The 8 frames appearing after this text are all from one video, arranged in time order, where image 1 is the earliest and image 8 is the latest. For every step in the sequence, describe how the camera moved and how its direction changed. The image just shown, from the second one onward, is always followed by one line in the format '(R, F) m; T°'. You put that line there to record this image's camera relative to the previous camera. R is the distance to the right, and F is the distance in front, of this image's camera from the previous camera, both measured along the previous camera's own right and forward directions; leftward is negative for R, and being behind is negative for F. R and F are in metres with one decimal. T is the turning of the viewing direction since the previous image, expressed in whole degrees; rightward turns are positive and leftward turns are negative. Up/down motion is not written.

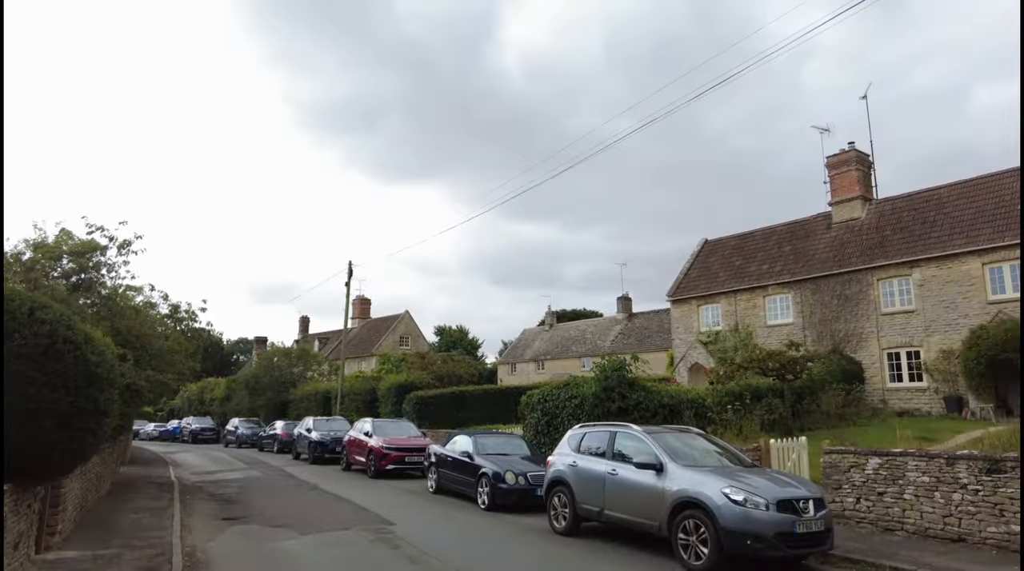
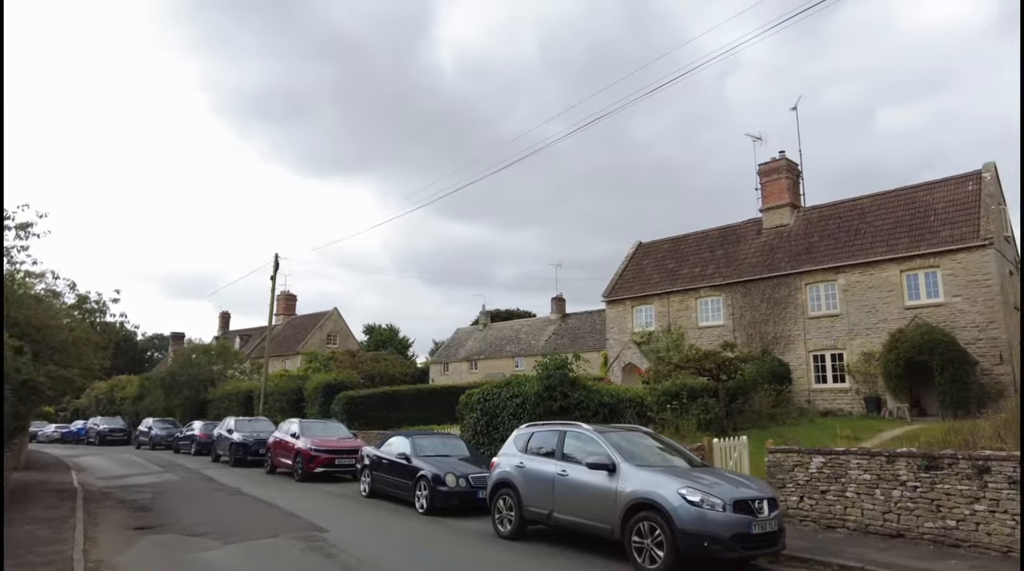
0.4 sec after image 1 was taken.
(-0.2, +0.4) m; +6°
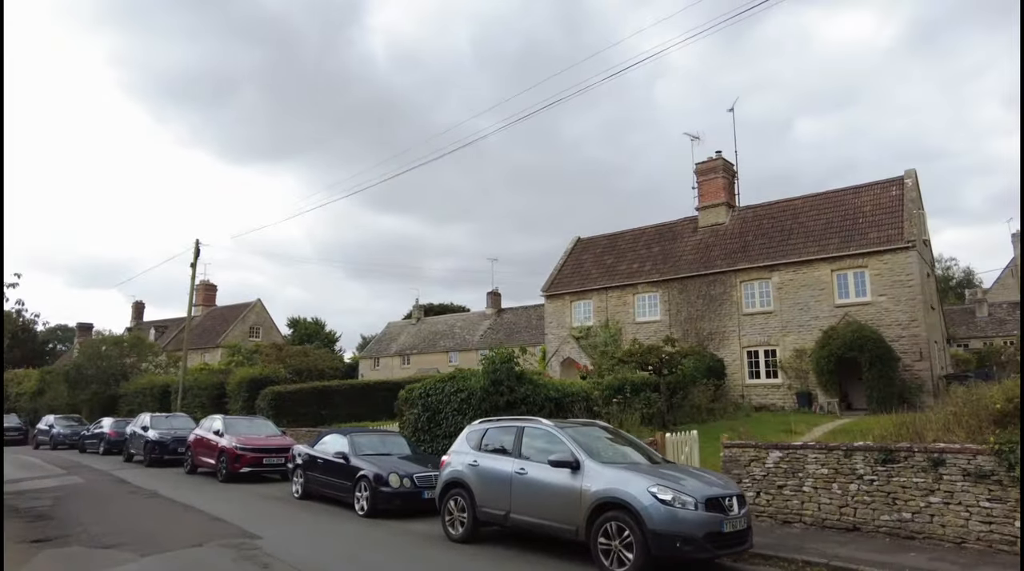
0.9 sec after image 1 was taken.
(-0.4, +0.6) m; +6°
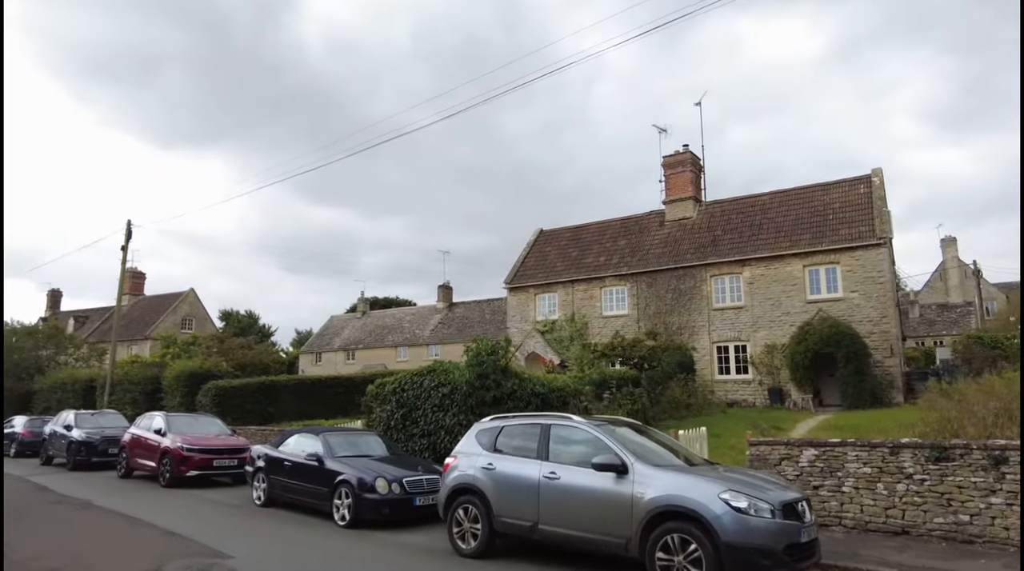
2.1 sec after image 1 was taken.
(-1.0, +1.1) m; +6°
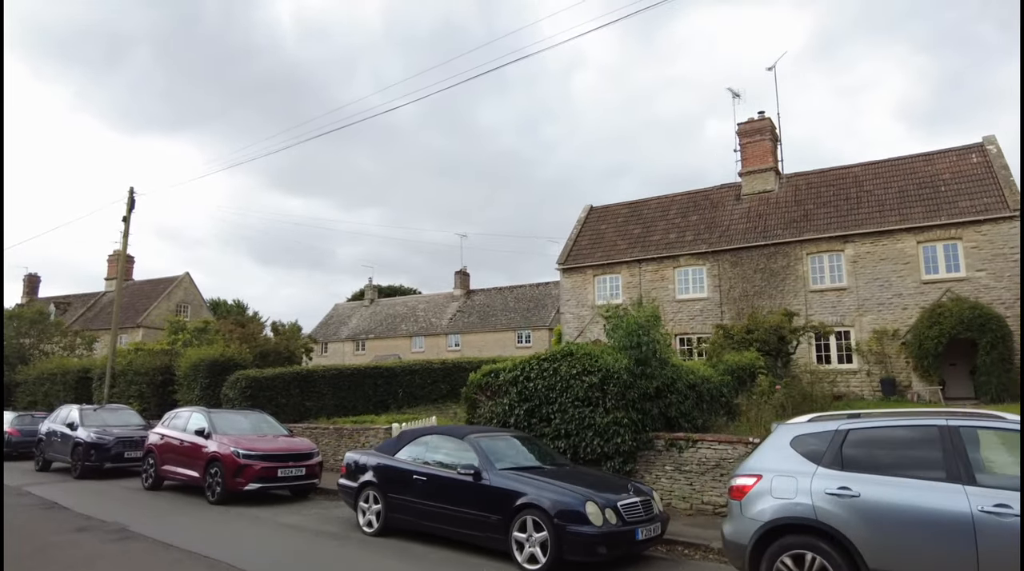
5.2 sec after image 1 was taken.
(-2.9, +2.9) m; +2°
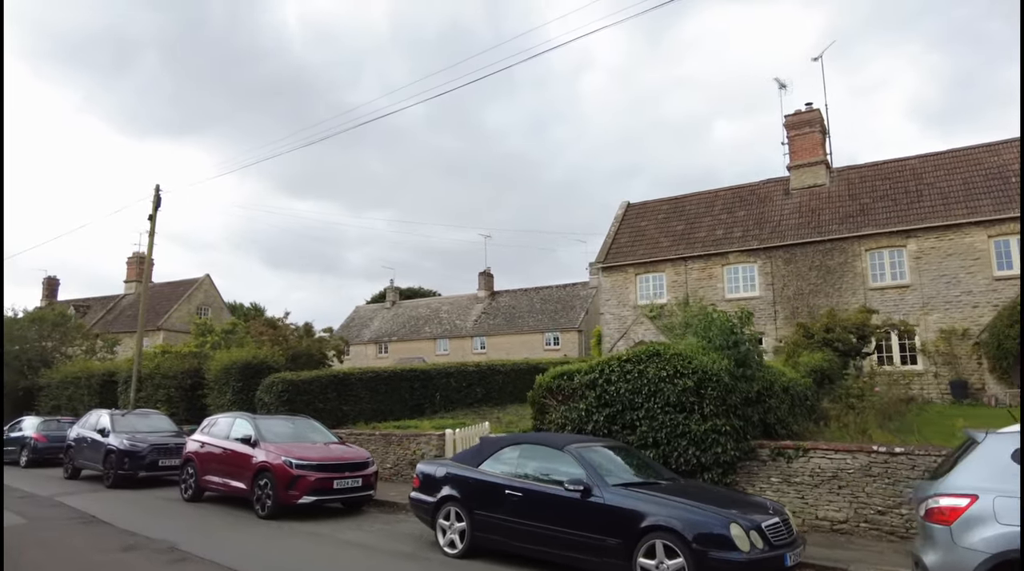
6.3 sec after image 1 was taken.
(-1.1, +0.9) m; -1°
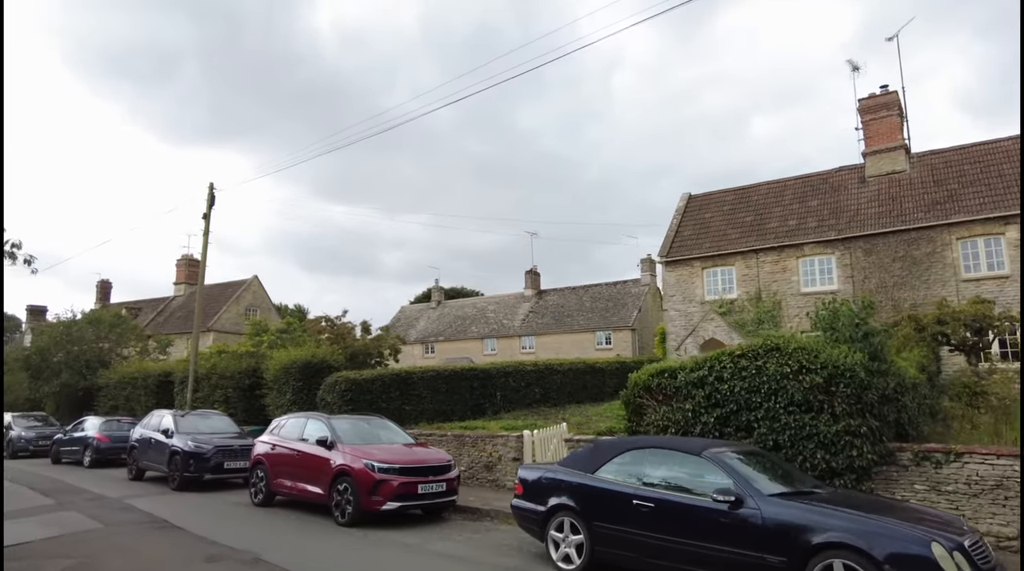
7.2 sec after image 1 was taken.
(-0.9, +0.7) m; -3°
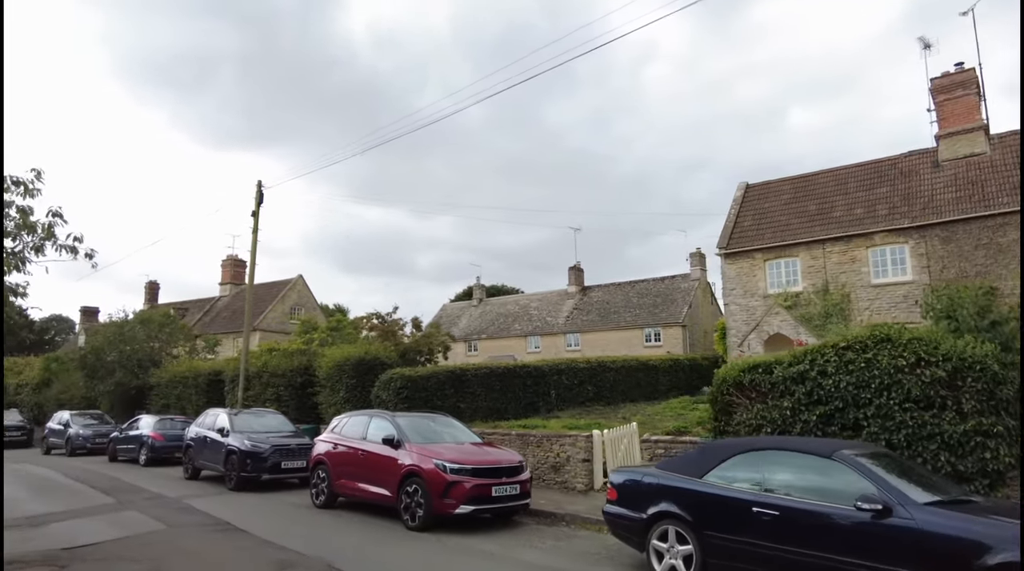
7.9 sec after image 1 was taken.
(-0.6, +0.6) m; -3°
